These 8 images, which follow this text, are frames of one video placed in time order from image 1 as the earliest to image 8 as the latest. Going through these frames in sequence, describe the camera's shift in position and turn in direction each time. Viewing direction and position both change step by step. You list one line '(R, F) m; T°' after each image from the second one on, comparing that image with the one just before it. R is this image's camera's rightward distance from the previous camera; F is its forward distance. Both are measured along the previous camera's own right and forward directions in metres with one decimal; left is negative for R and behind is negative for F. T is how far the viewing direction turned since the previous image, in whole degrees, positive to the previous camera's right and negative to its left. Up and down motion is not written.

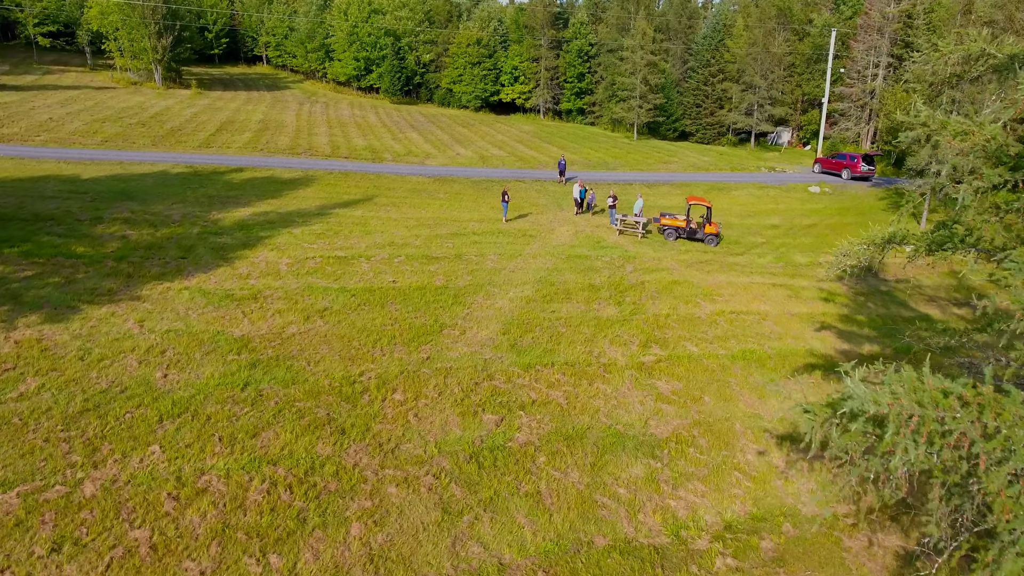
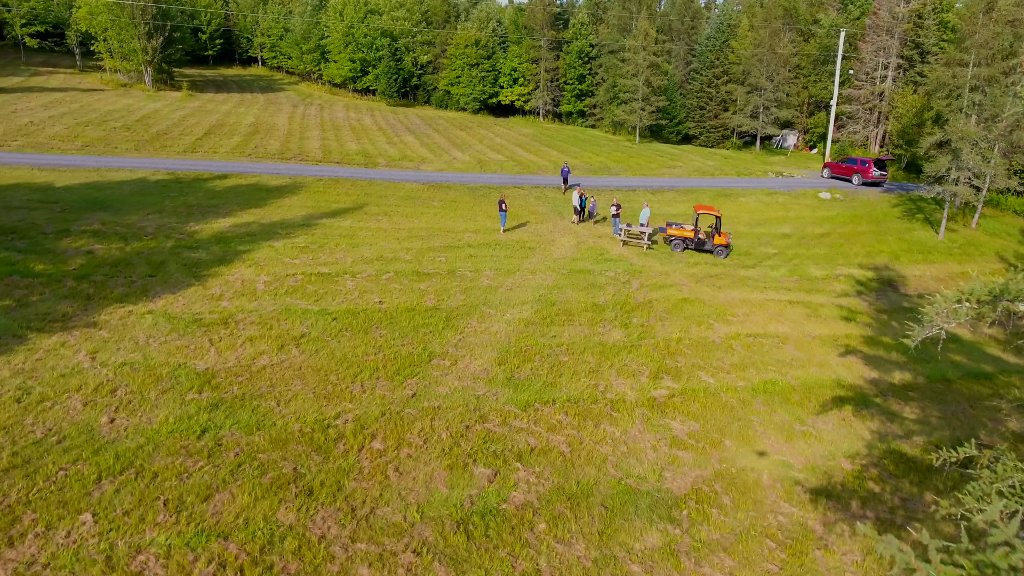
(+0.1, +1.3) m; 0°
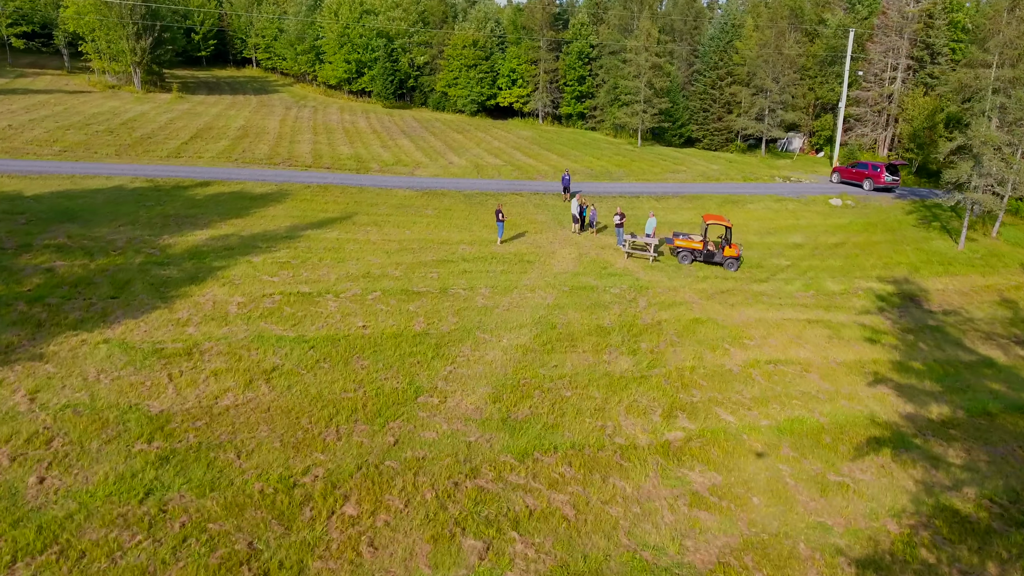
(+0.1, +1.3) m; 0°
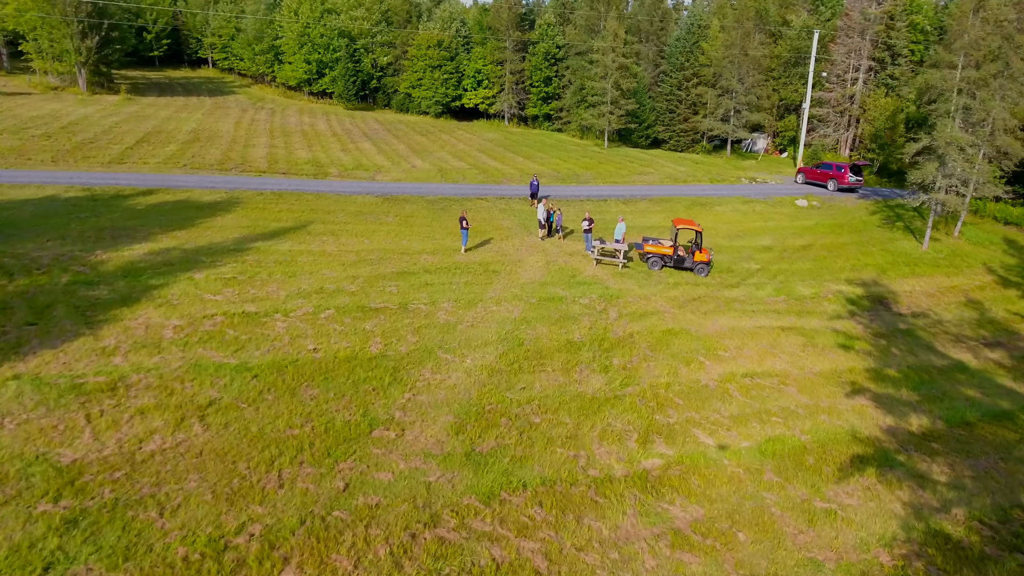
(+0.1, +0.8) m; +3°
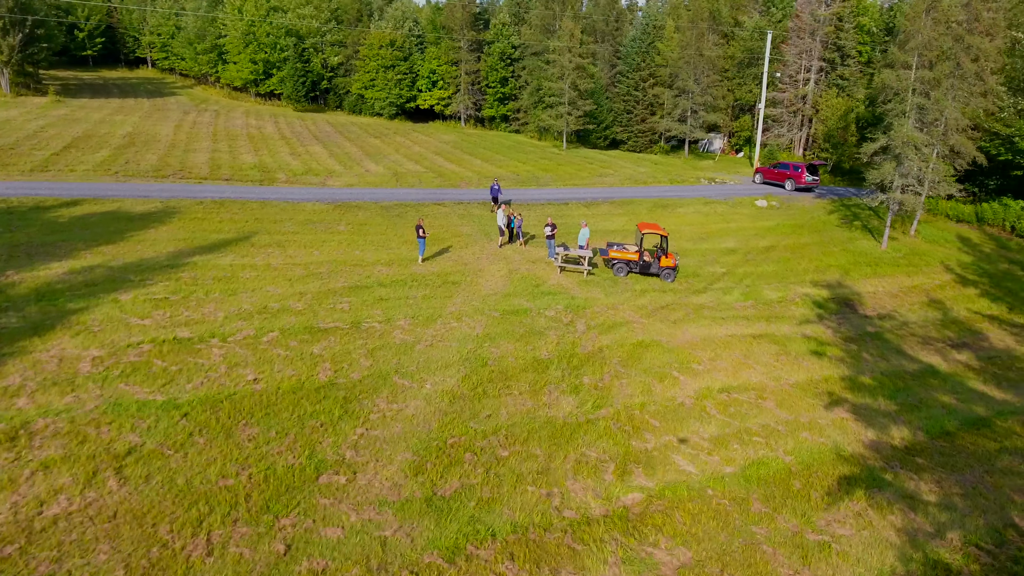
(0.0, +0.9) m; +4°
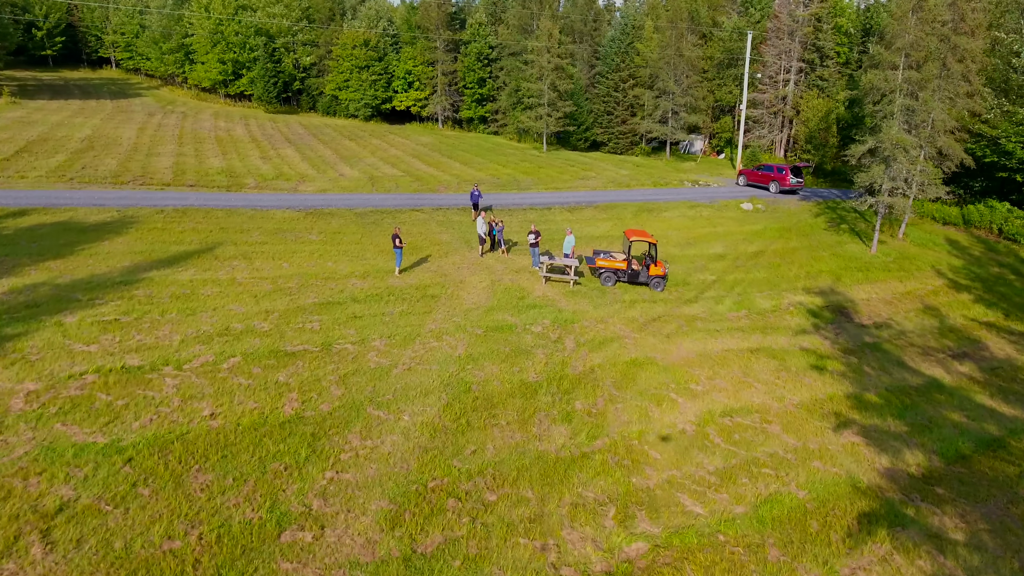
(-0.1, +1.0) m; +2°
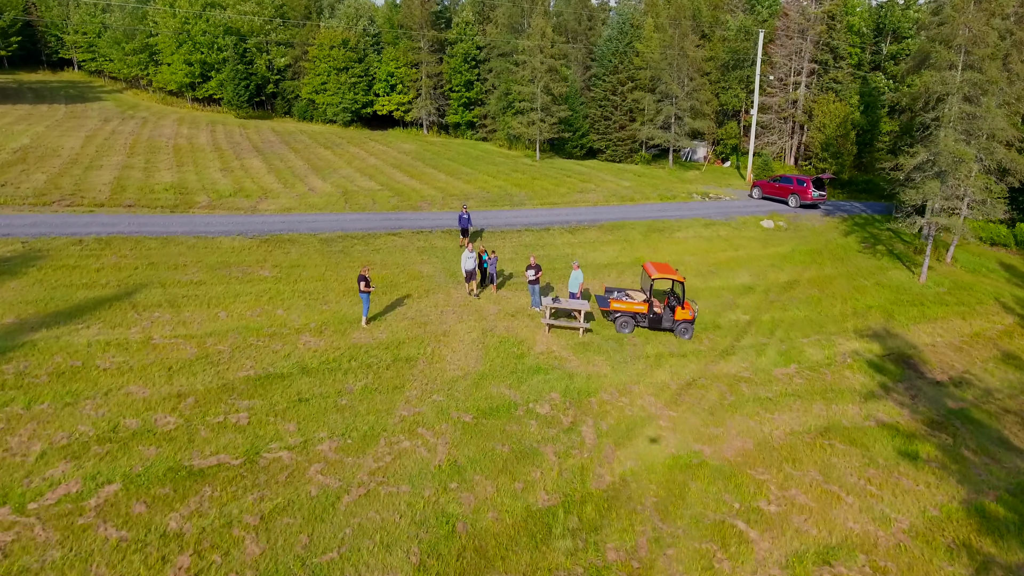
(-0.2, +3.5) m; +1°
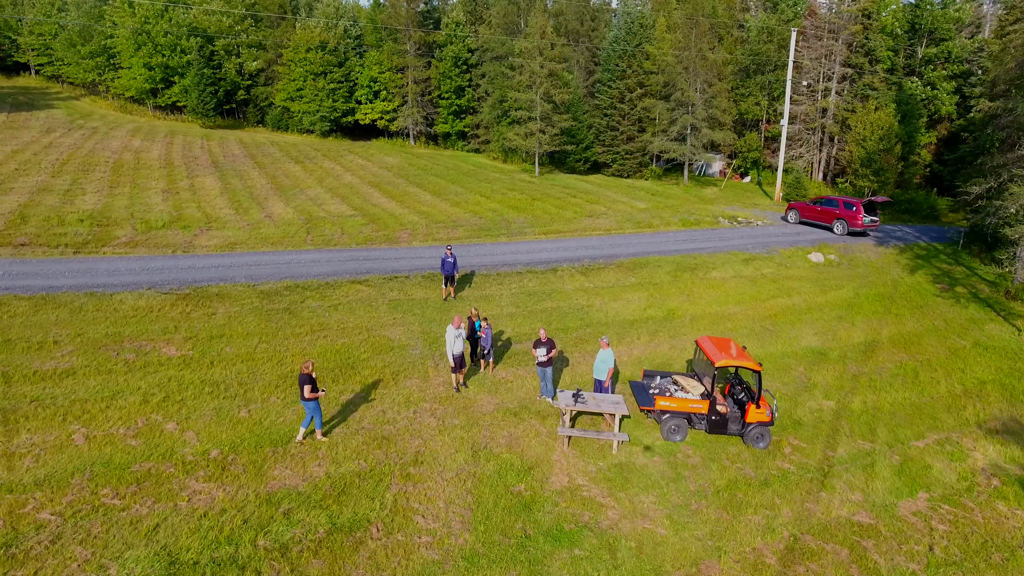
(-0.2, +4.6) m; +1°
